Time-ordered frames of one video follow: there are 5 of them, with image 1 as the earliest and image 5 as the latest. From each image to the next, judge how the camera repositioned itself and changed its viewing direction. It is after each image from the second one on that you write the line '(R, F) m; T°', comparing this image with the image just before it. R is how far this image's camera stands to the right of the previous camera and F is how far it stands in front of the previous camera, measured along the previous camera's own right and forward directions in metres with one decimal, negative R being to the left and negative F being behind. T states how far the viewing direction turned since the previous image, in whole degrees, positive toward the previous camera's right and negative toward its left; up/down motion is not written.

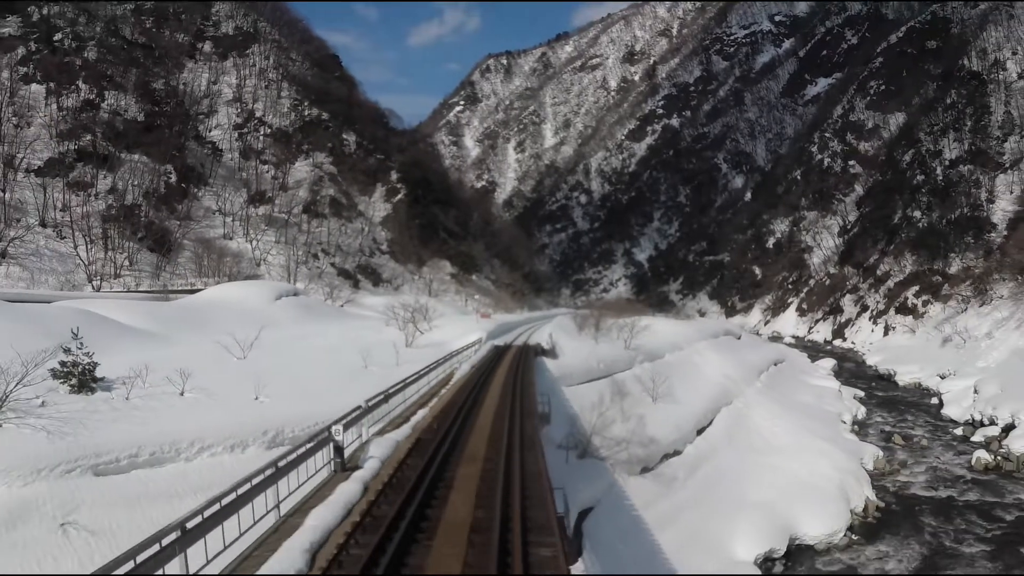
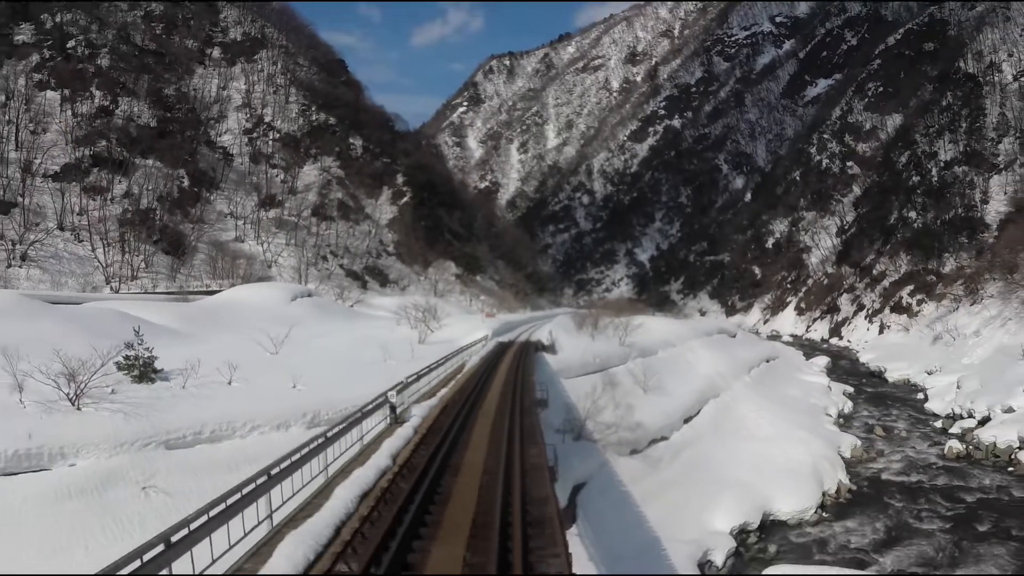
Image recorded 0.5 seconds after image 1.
(0.0, -1.0) m; 0°
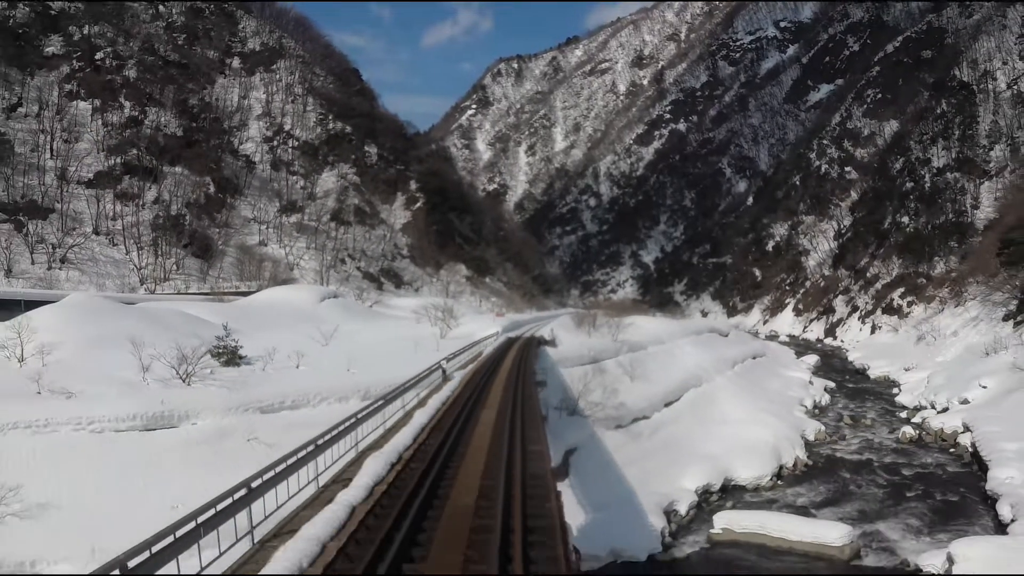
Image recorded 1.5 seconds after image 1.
(0.0, -2.1) m; -1°
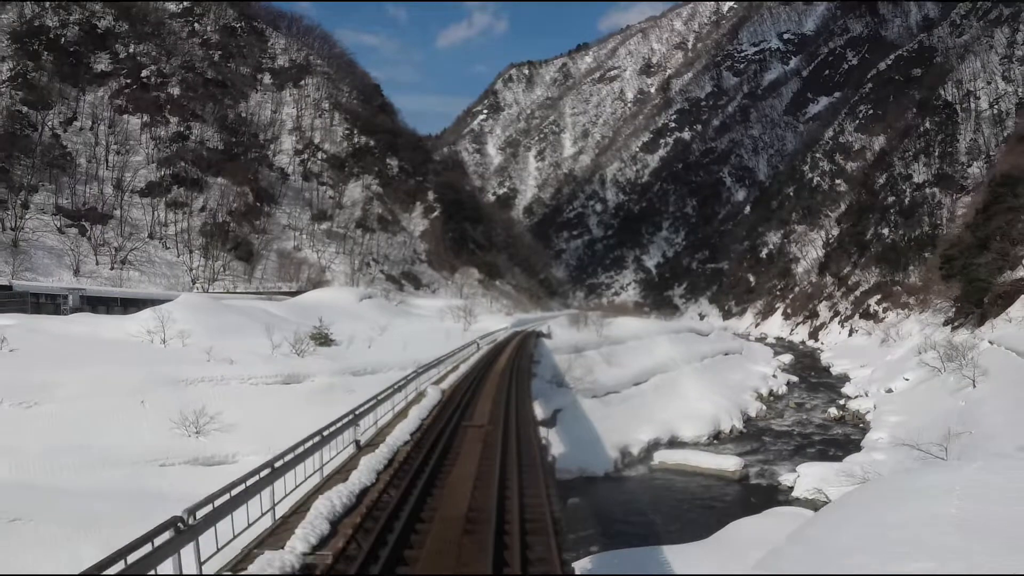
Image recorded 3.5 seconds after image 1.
(+0.1, -4.3) m; -1°
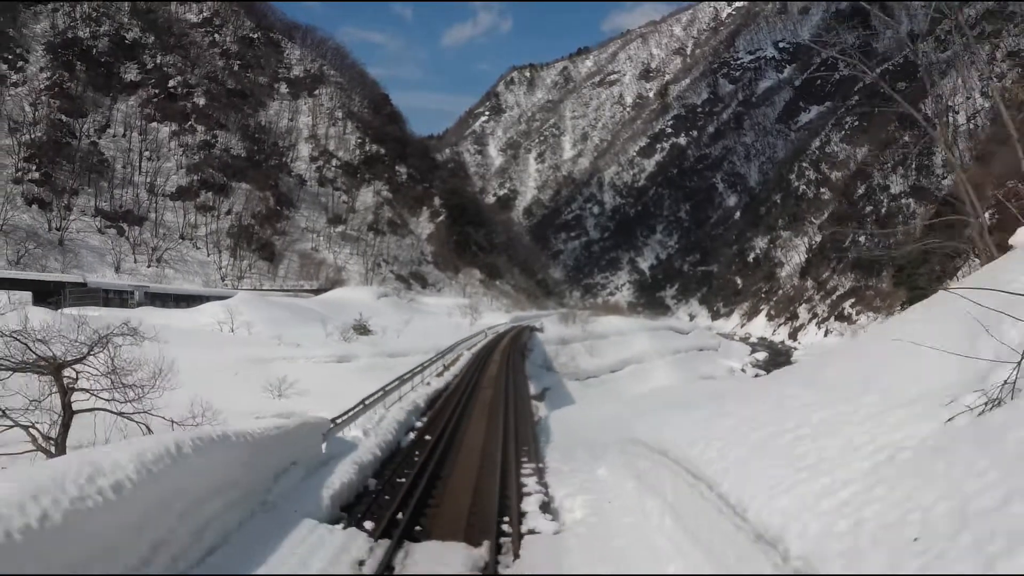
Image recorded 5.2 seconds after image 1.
(0.0, -3.8) m; 0°
